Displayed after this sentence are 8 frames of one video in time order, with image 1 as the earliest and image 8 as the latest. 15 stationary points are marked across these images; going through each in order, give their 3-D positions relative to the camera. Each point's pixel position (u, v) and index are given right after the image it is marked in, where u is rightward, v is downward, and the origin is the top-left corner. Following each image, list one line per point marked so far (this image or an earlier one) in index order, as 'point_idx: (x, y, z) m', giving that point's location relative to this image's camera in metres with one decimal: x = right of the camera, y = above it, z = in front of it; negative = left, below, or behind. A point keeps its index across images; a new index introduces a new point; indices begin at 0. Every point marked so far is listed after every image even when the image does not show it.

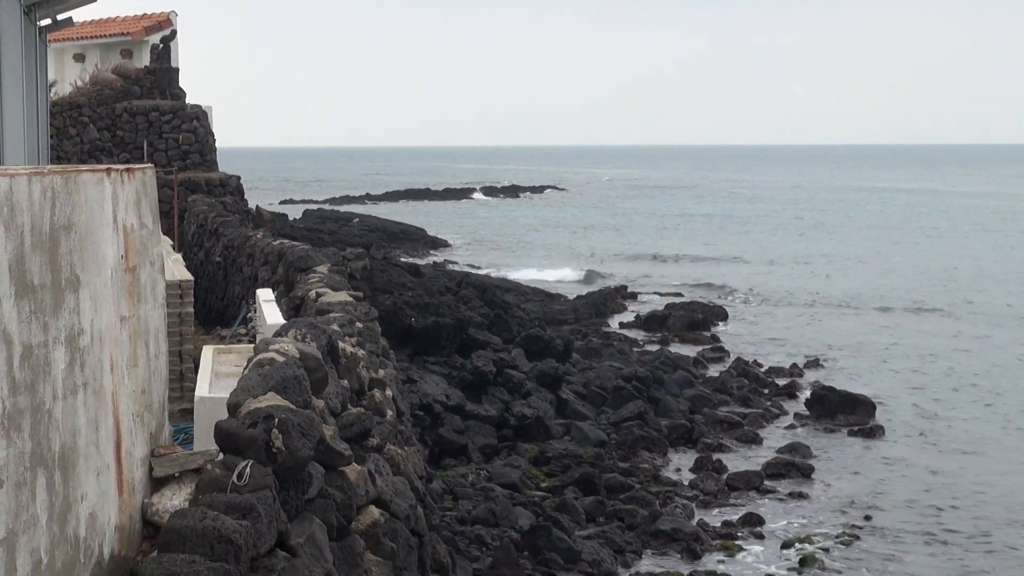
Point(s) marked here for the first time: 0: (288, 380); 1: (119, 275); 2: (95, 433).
0: (-0.9, -0.4, +6.0) m
1: (-1.6, +0.1, +6.0) m
2: (-1.6, -0.5, +5.6) m
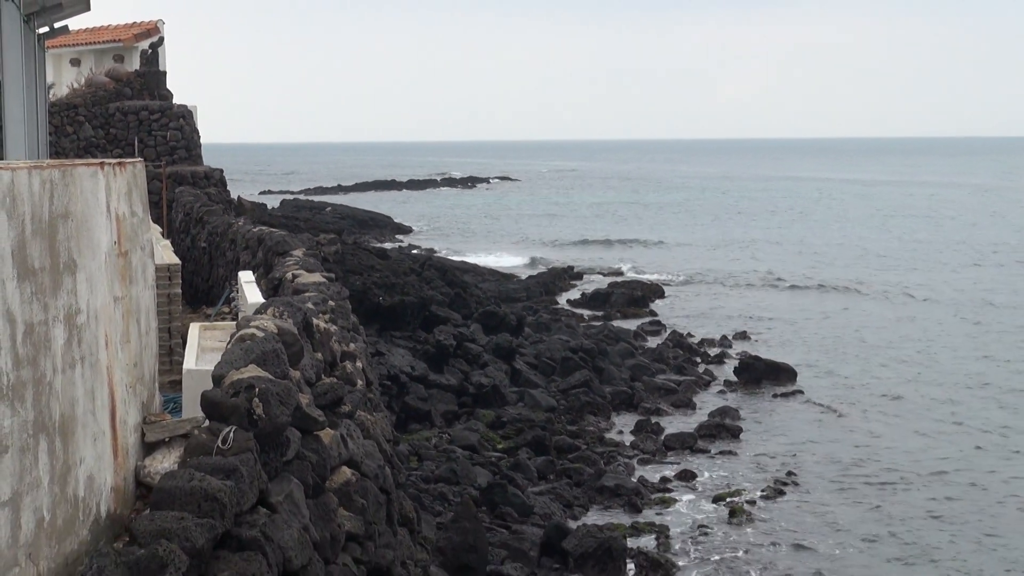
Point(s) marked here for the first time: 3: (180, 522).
0: (-1.1, -0.3, +6.6) m
1: (-1.8, +0.1, +6.5) m
2: (-1.8, -0.5, +6.1) m
3: (-1.2, -0.9, +5.4) m
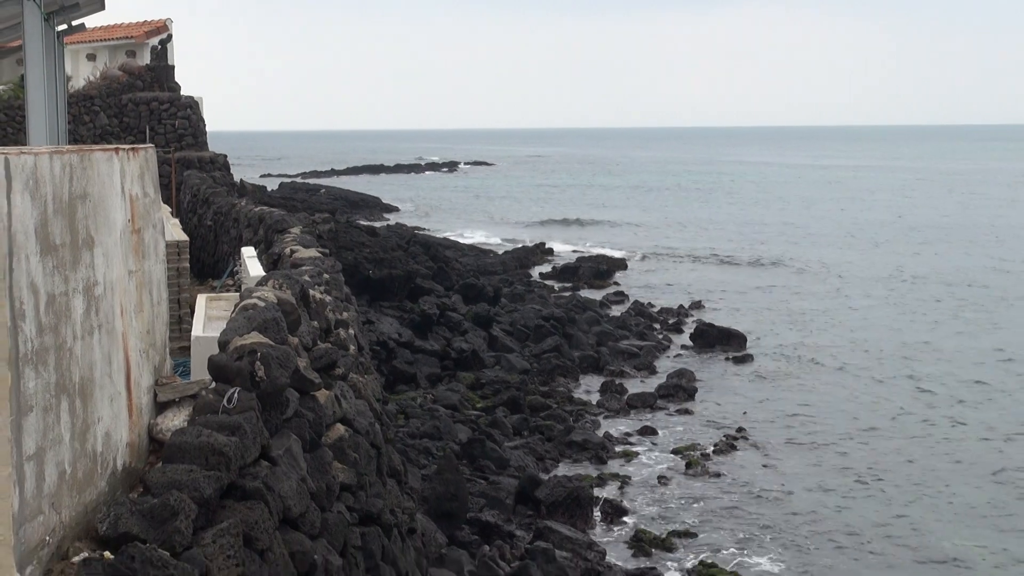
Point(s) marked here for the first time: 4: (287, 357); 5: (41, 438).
0: (-1.2, -0.2, +7.2) m
1: (-1.9, +0.3, +7.1) m
2: (-1.9, -0.4, +6.7) m
3: (-1.3, -0.8, +6.0) m
4: (-1.1, -0.3, +7.1) m
5: (-1.9, -0.6, +5.8) m
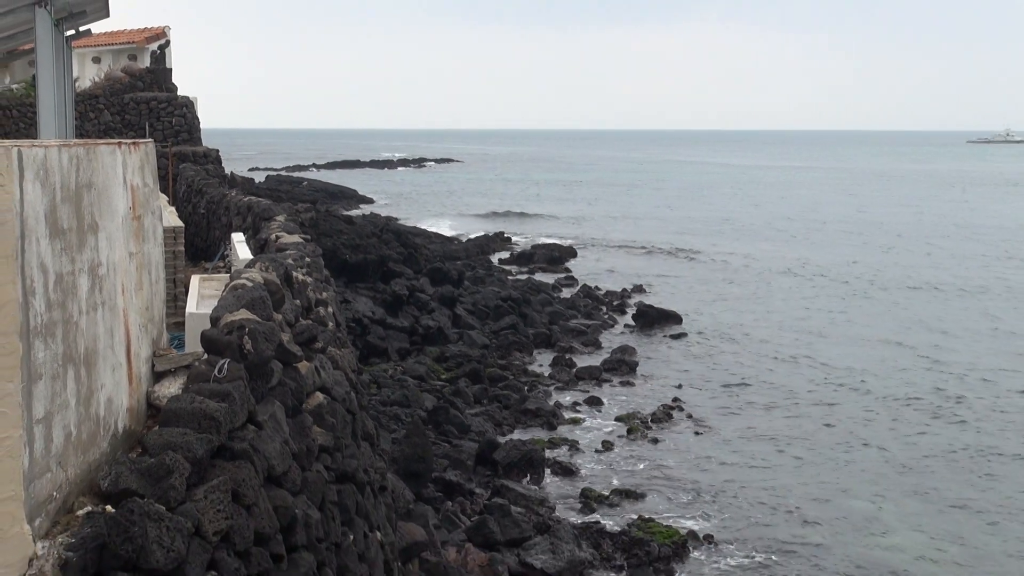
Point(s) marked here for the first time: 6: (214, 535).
0: (-1.4, -0.1, +7.9) m
1: (-2.1, +0.4, +7.8) m
2: (-2.1, -0.3, +7.5) m
3: (-1.5, -0.7, +6.8) m
4: (-1.3, -0.2, +7.9) m
5: (-2.1, -0.5, +6.6) m
6: (-1.4, -1.1, +6.5) m
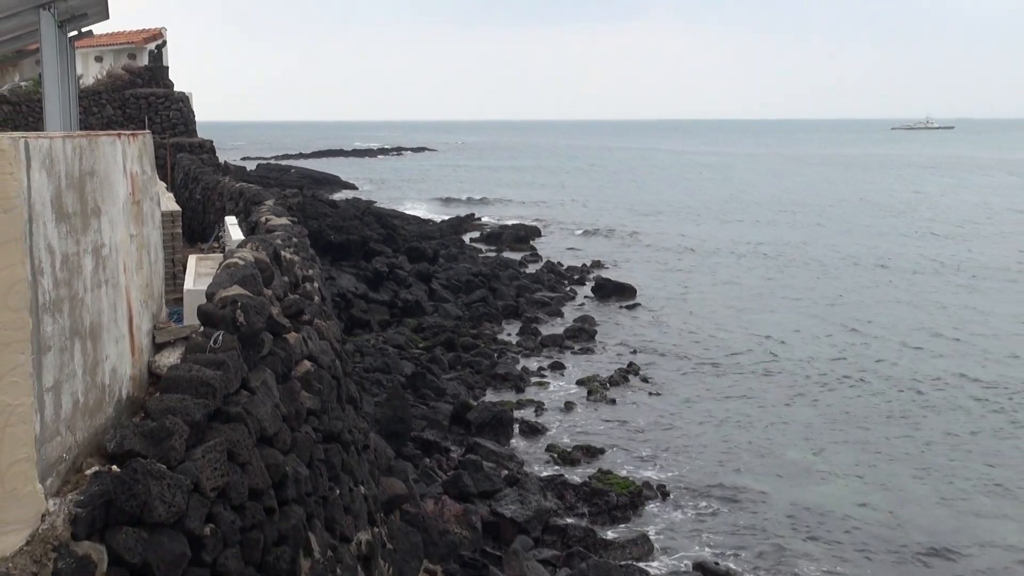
0: (-1.6, +0.1, +8.6) m
1: (-2.2, +0.5, +8.5) m
2: (-2.2, -0.1, +8.1) m
3: (-1.7, -0.6, +7.4) m
4: (-1.5, -0.1, +8.6) m
5: (-2.2, -0.4, +7.2) m
6: (-1.5, -1.0, +7.2) m
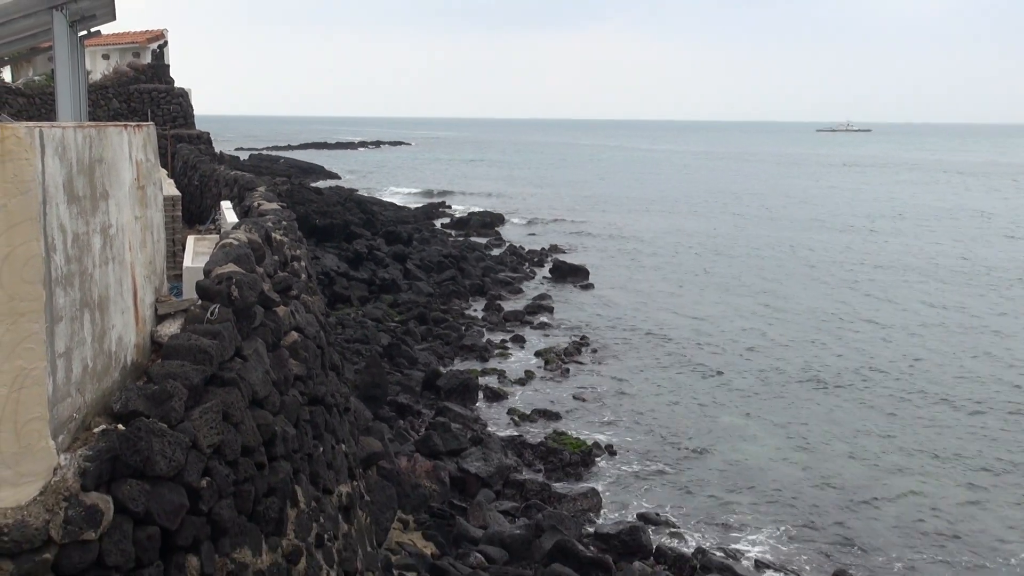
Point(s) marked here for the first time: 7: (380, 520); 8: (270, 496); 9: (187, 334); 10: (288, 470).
0: (-1.8, +0.2, +9.5) m
1: (-2.4, +0.6, +9.4) m
2: (-2.4, 0.0, +9.0) m
3: (-1.9, -0.4, +8.3) m
4: (-1.7, 0.0, +9.5) m
5: (-2.4, -0.3, +8.1) m
6: (-1.7, -0.9, +8.1) m
7: (-0.9, -1.6, +10.3) m
8: (-1.4, -1.2, +8.7) m
9: (-1.9, -0.3, +8.7) m
10: (-1.4, -1.1, +8.9) m
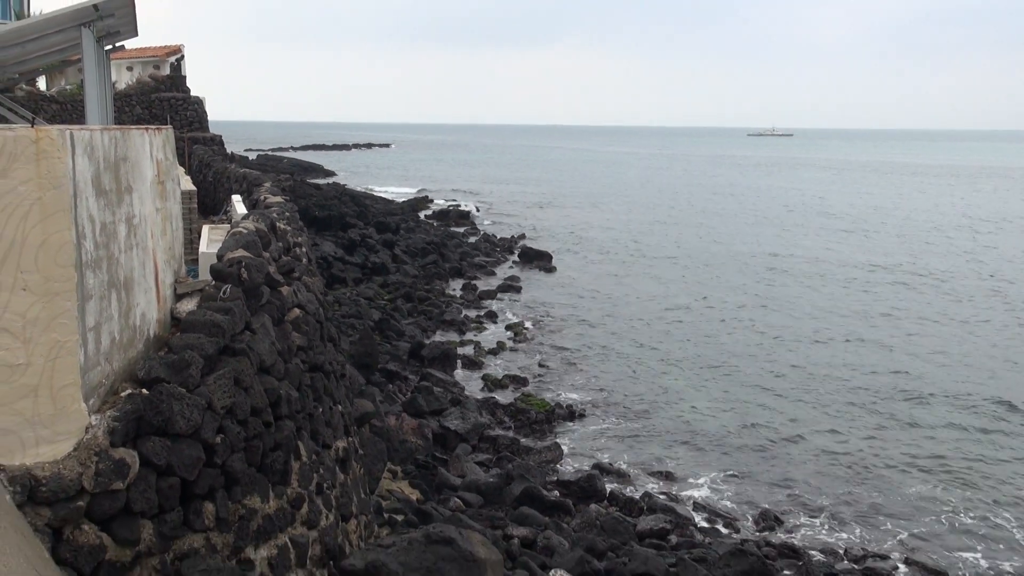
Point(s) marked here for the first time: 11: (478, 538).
0: (-2.0, +0.3, +10.9) m
1: (-2.7, +0.8, +10.7) m
2: (-2.6, +0.1, +10.3) m
3: (-2.0, -0.3, +9.7) m
4: (-1.9, +0.2, +10.8) m
5: (-2.6, -0.2, +9.4) m
6: (-1.8, -0.8, +9.4) m
7: (-1.1, -1.5, +11.6) m
8: (-1.6, -1.1, +10.0) m
9: (-2.1, -0.2, +10.0) m
10: (-1.6, -1.0, +10.3) m
11: (-0.2, -1.7, +10.1) m
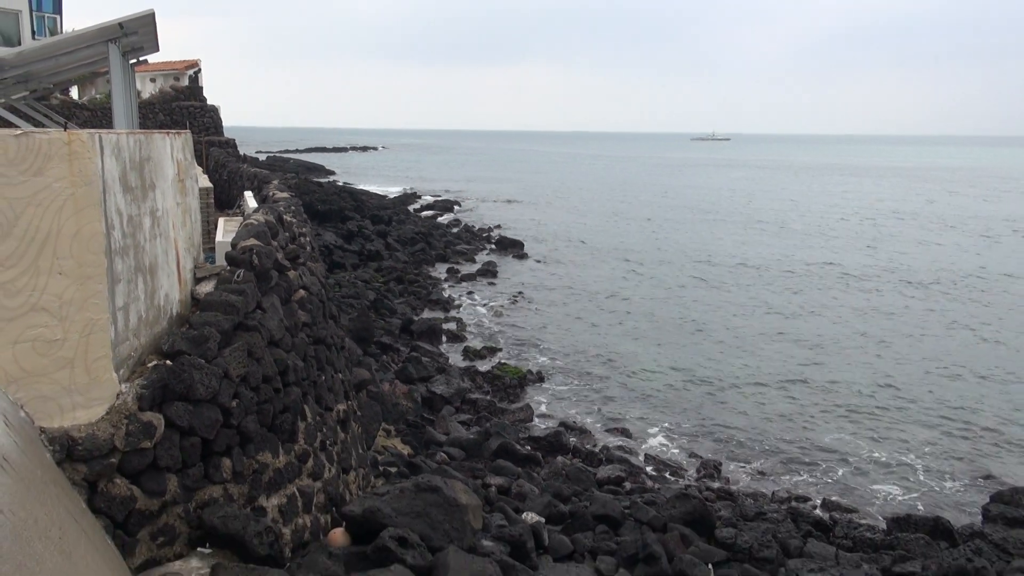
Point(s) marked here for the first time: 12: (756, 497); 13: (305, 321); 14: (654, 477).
0: (-2.2, +0.5, +12.4) m
1: (-2.9, +0.9, +12.2) m
2: (-2.8, +0.3, +11.8) m
3: (-2.2, -0.2, +11.2) m
4: (-2.1, +0.3, +12.4) m
5: (-2.7, 0.0, +10.9) m
6: (-2.0, -0.6, +11.0) m
7: (-1.4, -1.4, +13.2) m
8: (-1.8, -1.0, +11.6) m
9: (-2.3, 0.0, +11.5) m
10: (-1.7, -0.9, +11.8) m
11: (-0.4, -1.6, +11.7) m
12: (+2.3, -2.1, +14.2) m
13: (-1.9, -0.3, +12.5) m
14: (+1.4, -1.9, +14.4) m
